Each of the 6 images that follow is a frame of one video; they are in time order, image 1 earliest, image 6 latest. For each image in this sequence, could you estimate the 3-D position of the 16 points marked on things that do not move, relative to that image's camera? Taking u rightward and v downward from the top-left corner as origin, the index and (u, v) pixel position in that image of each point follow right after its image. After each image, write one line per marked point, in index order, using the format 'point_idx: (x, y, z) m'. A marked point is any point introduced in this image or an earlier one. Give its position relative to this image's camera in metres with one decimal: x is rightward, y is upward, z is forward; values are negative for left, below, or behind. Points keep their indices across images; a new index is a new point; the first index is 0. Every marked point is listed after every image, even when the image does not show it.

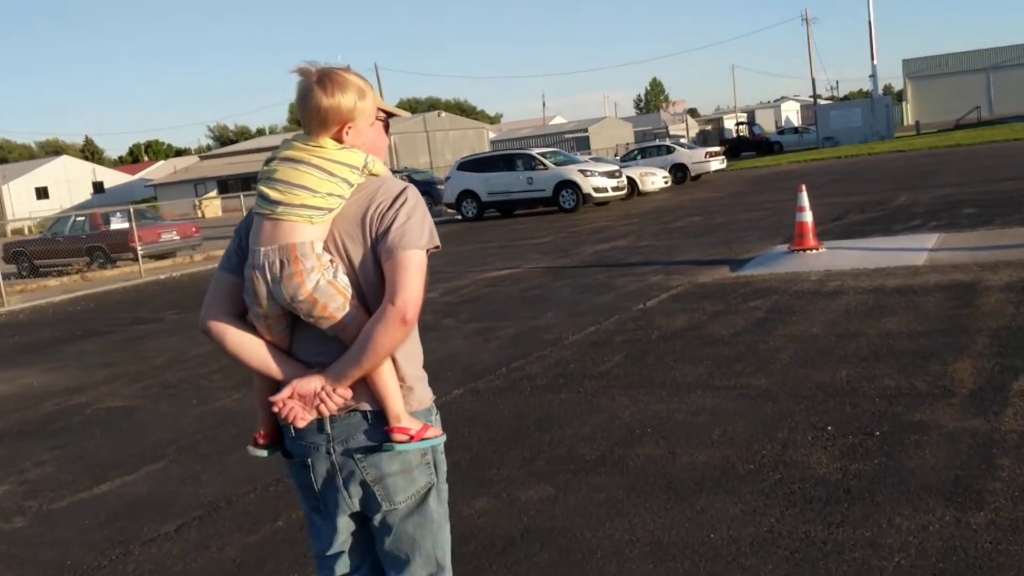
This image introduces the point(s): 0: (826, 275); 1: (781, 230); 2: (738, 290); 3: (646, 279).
0: (+3.3, +0.1, +10.8) m
1: (+4.1, +0.9, +15.7) m
2: (+2.3, 0.0, +10.5) m
3: (+1.6, +0.1, +12.2) m
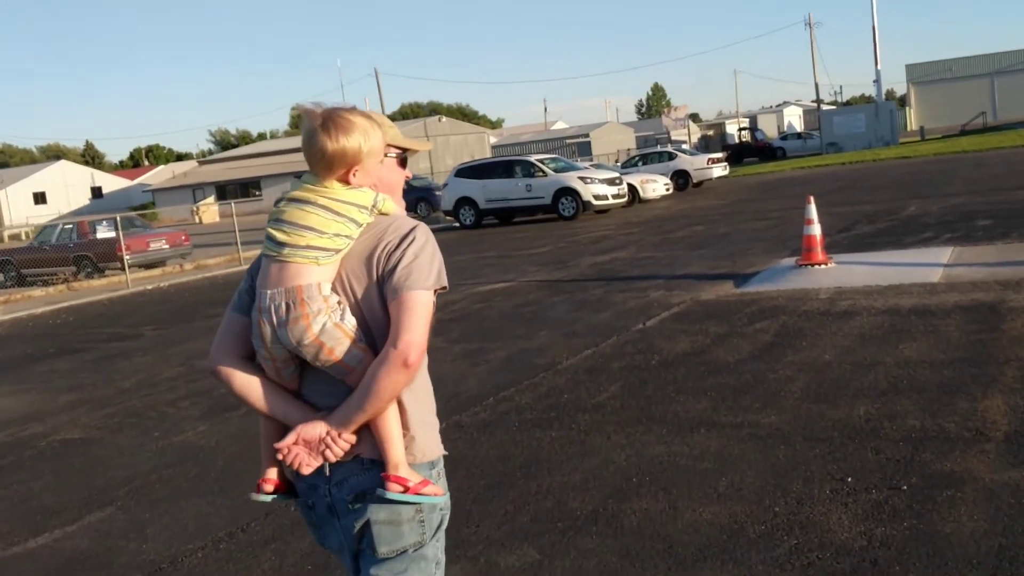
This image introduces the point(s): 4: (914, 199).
0: (+3.2, 0.0, +10.2) m
1: (+4.0, +0.7, +15.1) m
2: (+2.2, -0.2, +9.9) m
3: (+1.5, -0.1, +11.6) m
4: (+7.7, +1.7, +19.6) m
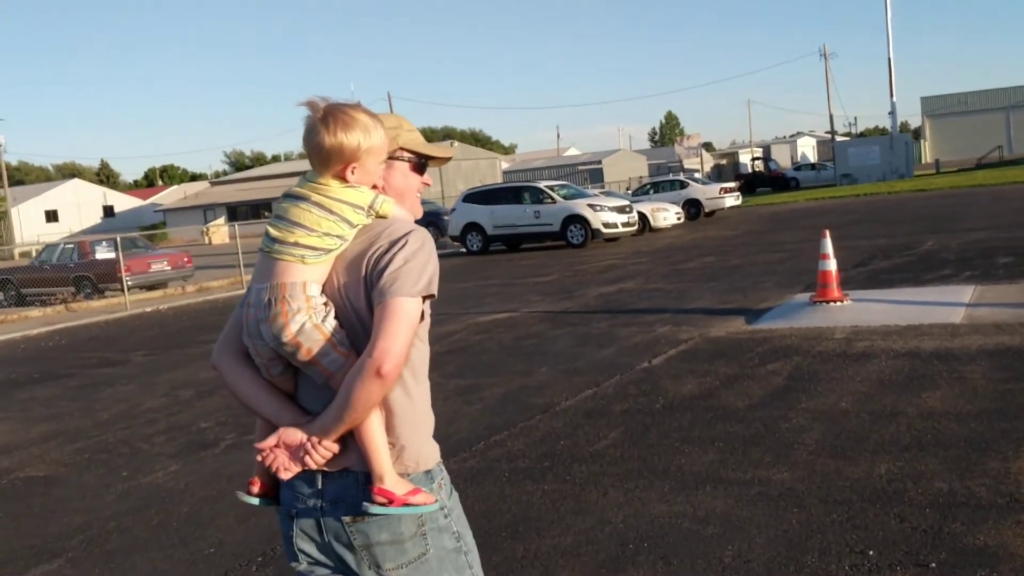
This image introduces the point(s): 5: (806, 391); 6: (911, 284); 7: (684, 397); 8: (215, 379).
0: (+3.2, -0.4, +9.7) m
1: (+4.1, +0.2, +14.6) m
2: (+2.2, -0.5, +9.4) m
3: (+1.5, -0.5, +11.1) m
4: (+7.8, +1.0, +19.1) m
5: (+2.1, -0.7, +7.4) m
6: (+5.0, +0.1, +12.8) m
7: (+1.3, -0.8, +7.6) m
8: (-3.0, -0.9, +10.4) m
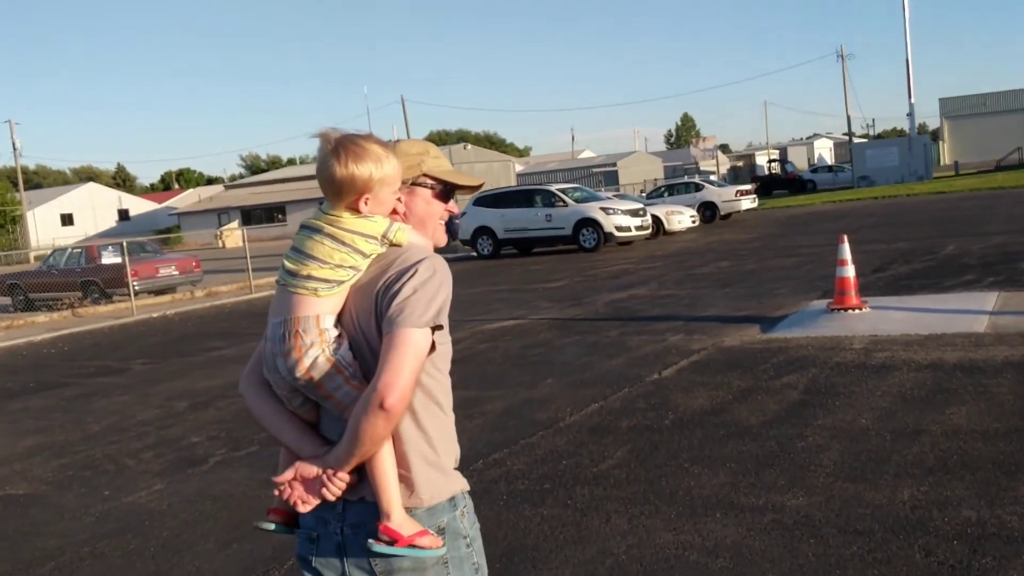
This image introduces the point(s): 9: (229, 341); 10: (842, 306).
0: (+3.2, -0.5, +9.3) m
1: (+4.2, +0.1, +14.2) m
2: (+2.3, -0.6, +9.0) m
3: (+1.6, -0.5, +10.7) m
4: (+8.0, +0.9, +18.6) m
5: (+2.1, -0.8, +7.0) m
6: (+5.1, 0.0, +12.4) m
7: (+1.3, -0.9, +7.2) m
8: (-3.0, -1.0, +10.1) m
9: (-3.9, -0.7, +14.1) m
10: (+3.5, -0.2, +10.9) m
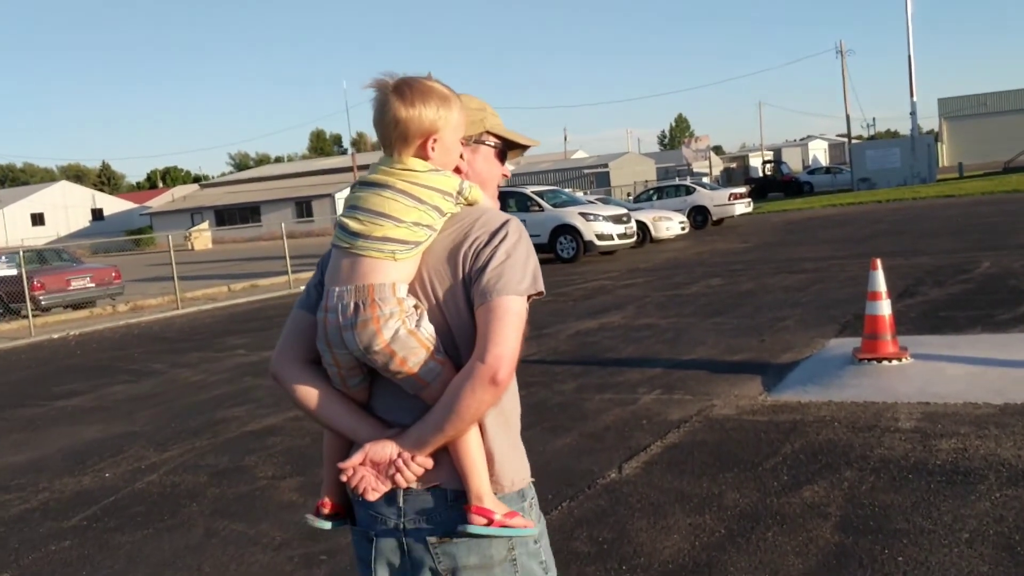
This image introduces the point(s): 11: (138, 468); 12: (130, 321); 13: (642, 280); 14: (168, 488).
0: (+2.6, -0.8, +6.5) m
1: (+3.6, -0.3, +11.4) m
2: (+1.6, -0.9, +6.2) m
3: (+0.9, -0.8, +7.9) m
4: (+7.3, +0.6, +15.8) m
5: (+1.5, -1.1, +4.2) m
6: (+4.4, -0.4, +9.6) m
7: (+0.7, -1.2, +4.4) m
8: (-3.6, -1.3, +7.2) m
9: (-4.6, -1.0, +11.2) m
10: (+2.9, -0.5, +8.1) m
11: (-2.6, -1.2, +7.0) m
12: (-7.3, -0.6, +19.8) m
13: (+2.2, +0.1, +17.4) m
14: (-2.2, -1.3, +6.5) m
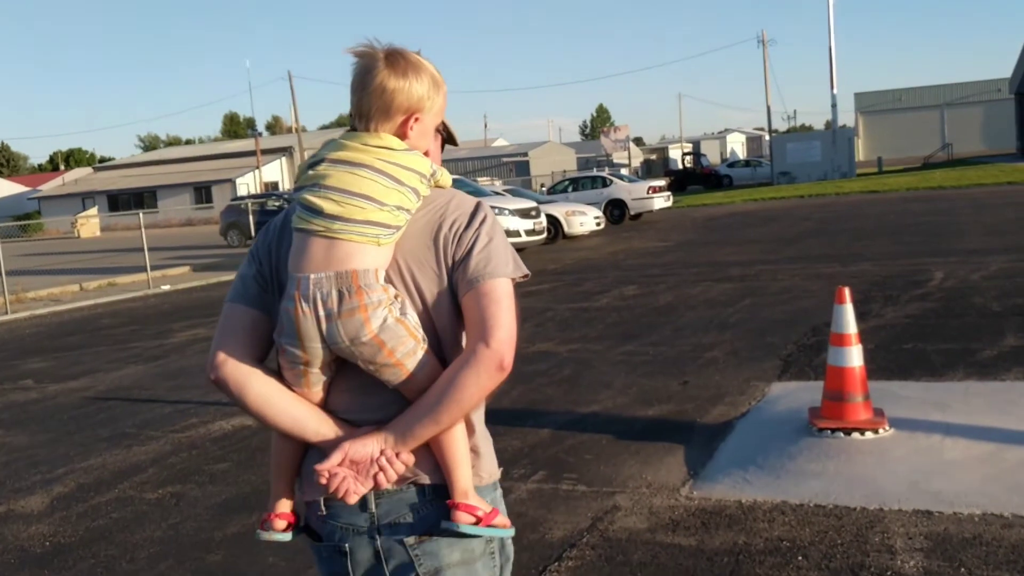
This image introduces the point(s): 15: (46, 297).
0: (+1.7, -1.1, +4.2) m
1: (+2.3, -0.5, +9.2) m
2: (+0.8, -1.2, +3.8) m
3: (-0.1, -1.1, +5.5) m
4: (+5.7, +0.4, +13.9) m
5: (+0.8, -1.4, +1.8) m
6: (+3.3, -0.6, +7.4) m
7: (-0.1, -1.4, +1.9) m
8: (-4.5, -1.5, +4.5) m
9: (-5.8, -1.2, +8.4) m
10: (+1.9, -0.8, +5.8) m
11: (-3.5, -1.4, +4.3) m
12: (-9.2, -0.6, +16.7) m
13: (+0.5, 0.0, +15.0) m
14: (-3.0, -1.5, +3.8) m
15: (-9.0, -0.1, +20.1) m
